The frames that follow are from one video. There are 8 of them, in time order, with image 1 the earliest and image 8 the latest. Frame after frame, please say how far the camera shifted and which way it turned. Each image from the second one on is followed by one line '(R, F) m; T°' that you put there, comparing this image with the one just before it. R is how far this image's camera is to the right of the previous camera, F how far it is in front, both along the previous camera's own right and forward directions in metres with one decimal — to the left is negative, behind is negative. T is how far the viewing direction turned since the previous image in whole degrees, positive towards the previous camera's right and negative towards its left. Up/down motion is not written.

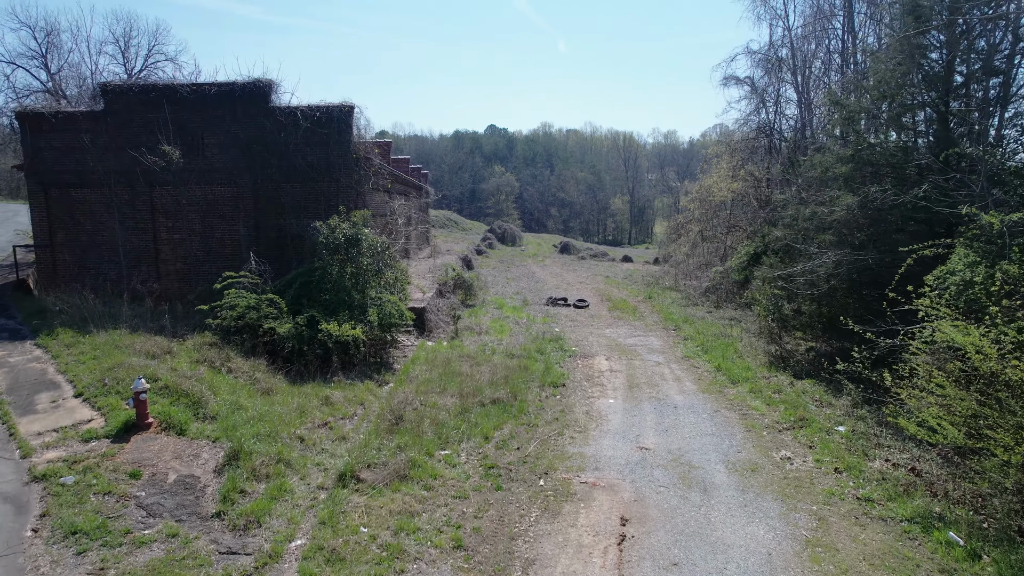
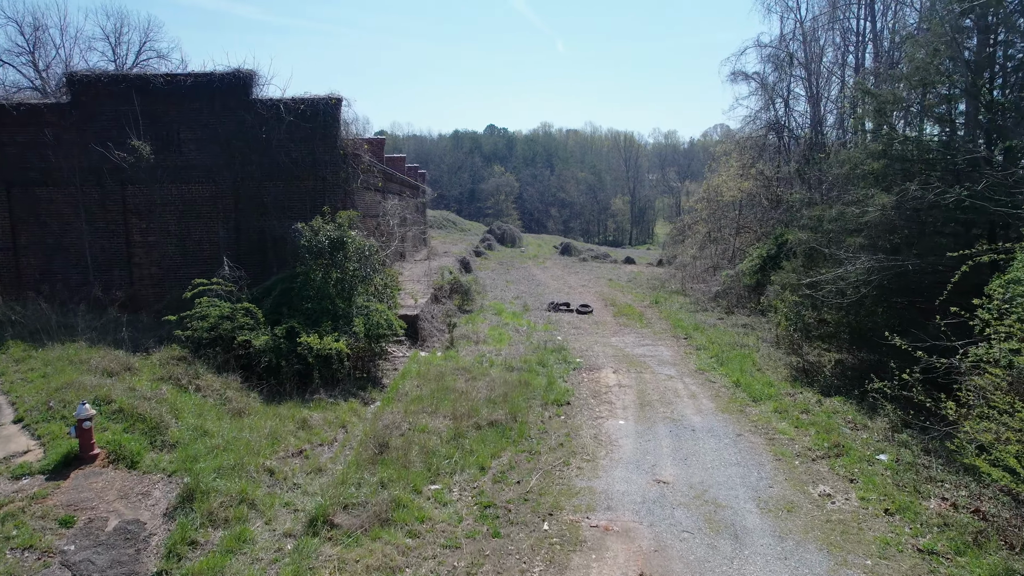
(0.0, +0.8) m; 0°
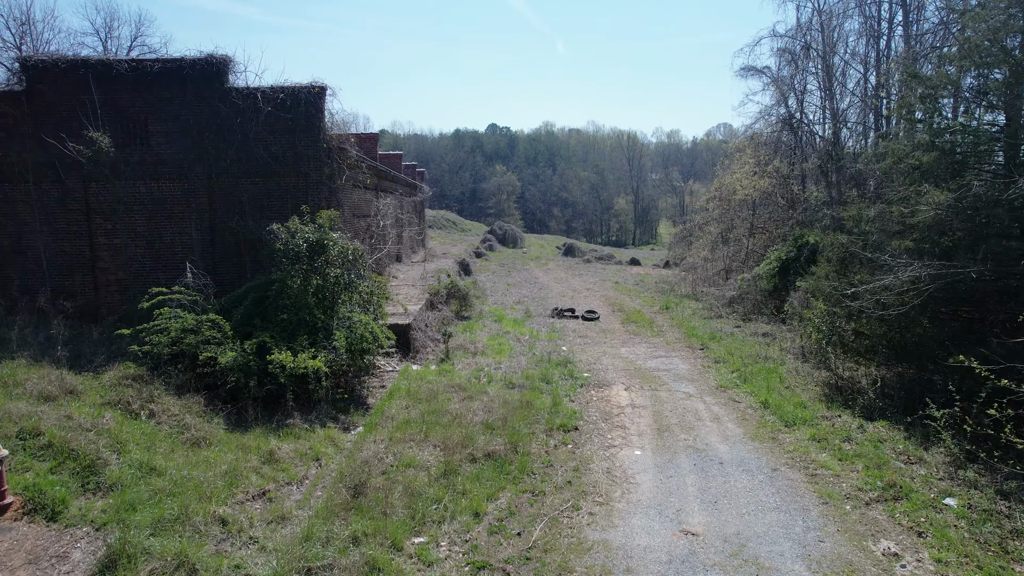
(0.0, +1.0) m; 0°
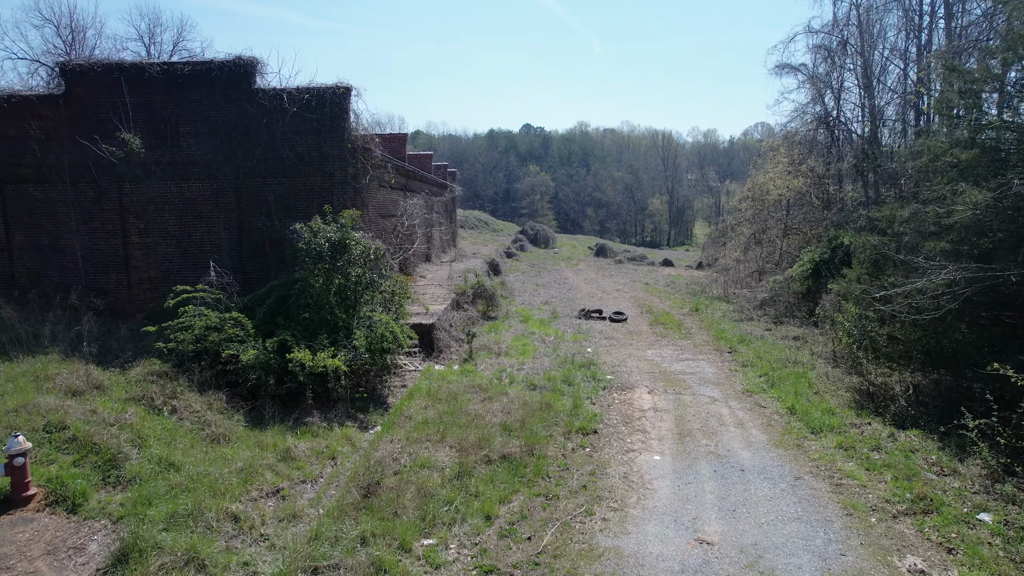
(+0.2, +0.1) m; -4°
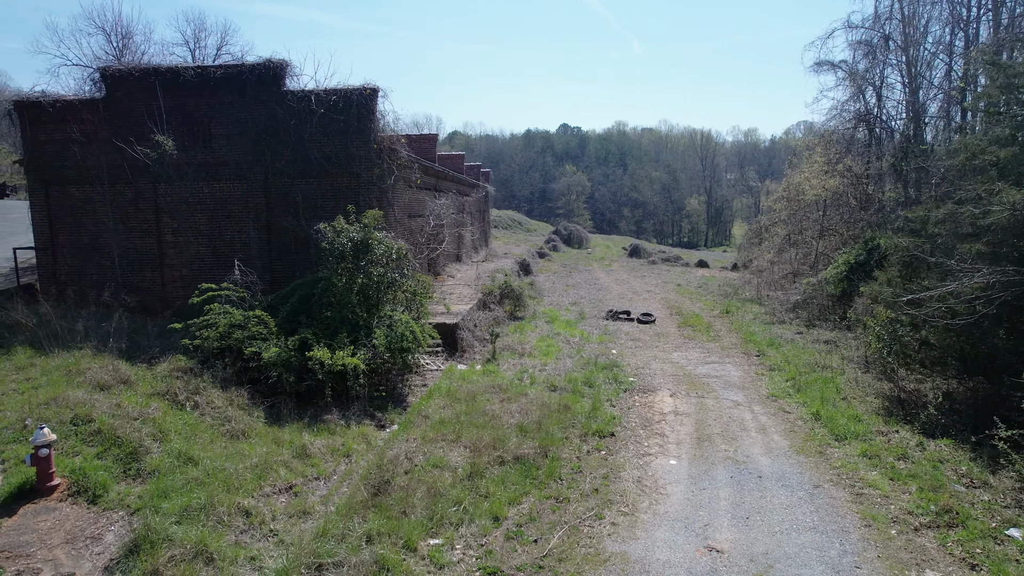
(+0.3, 0.0) m; -4°
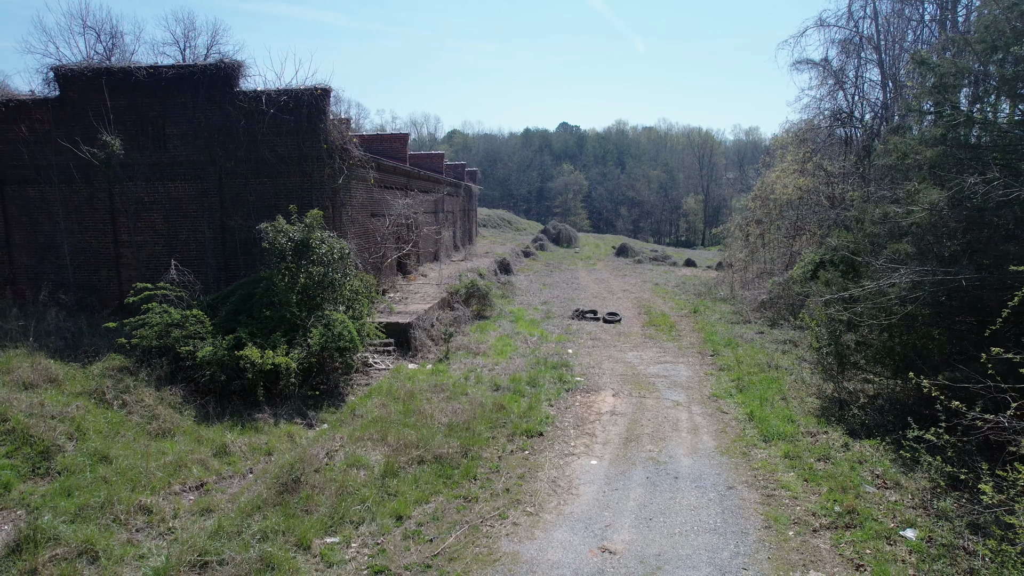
(+1.0, 0.0) m; 0°
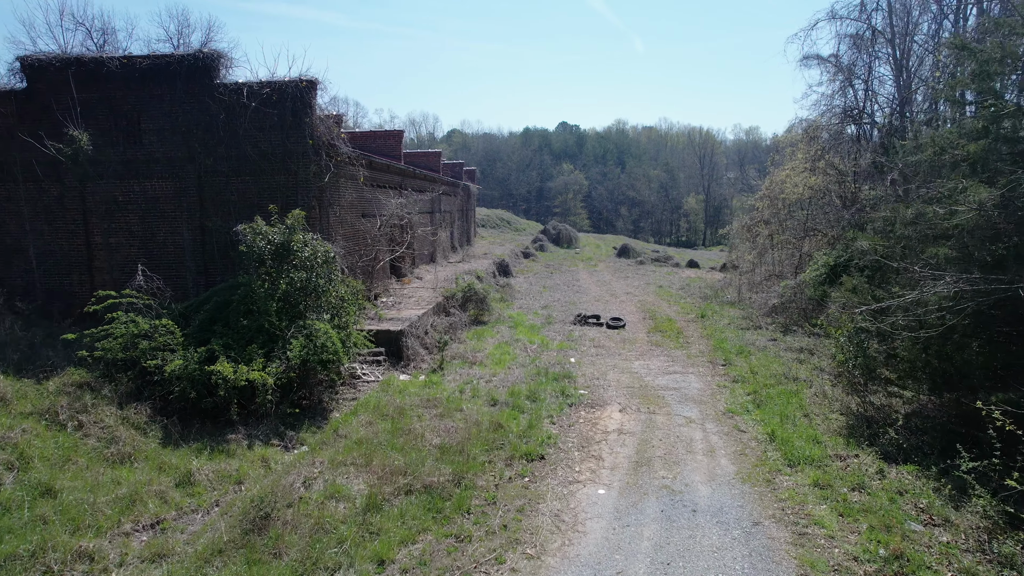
(0.0, +0.7) m; 0°
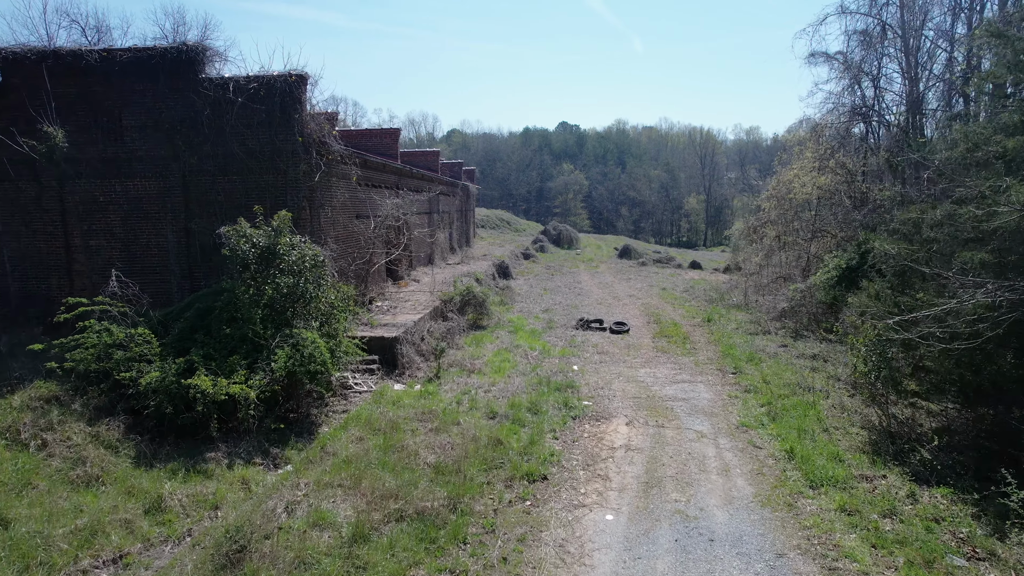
(0.0, +0.5) m; 0°
